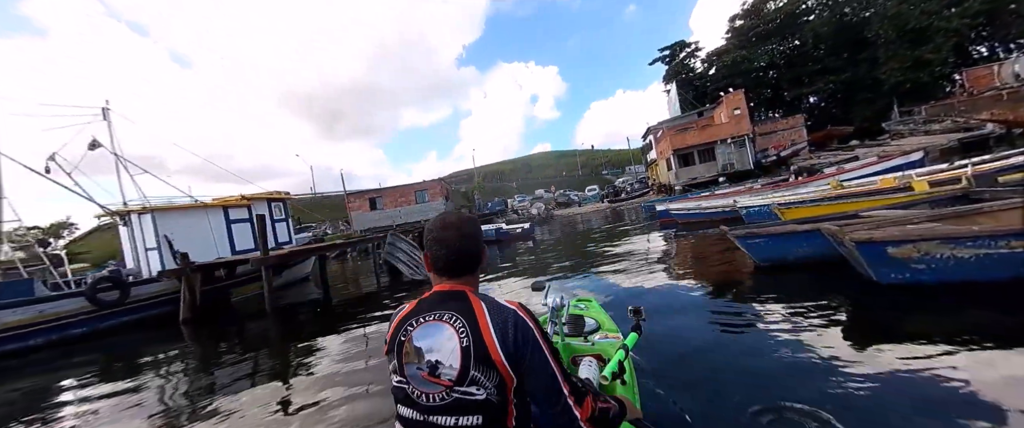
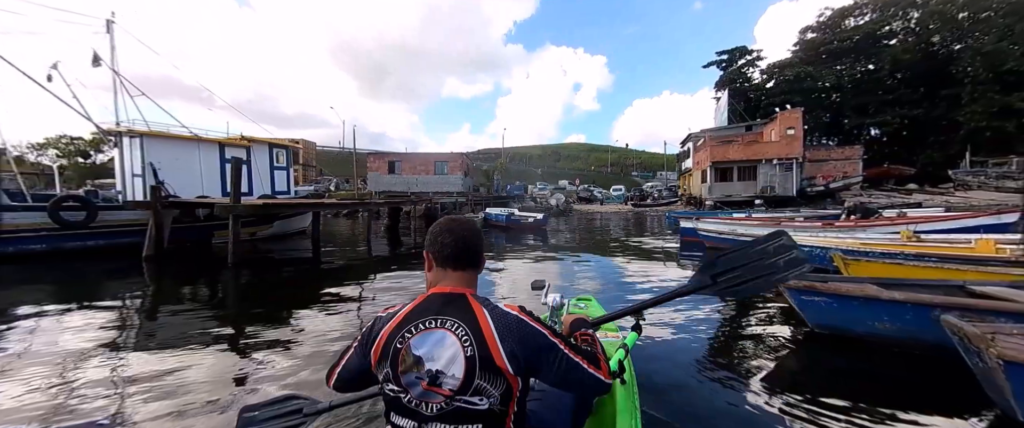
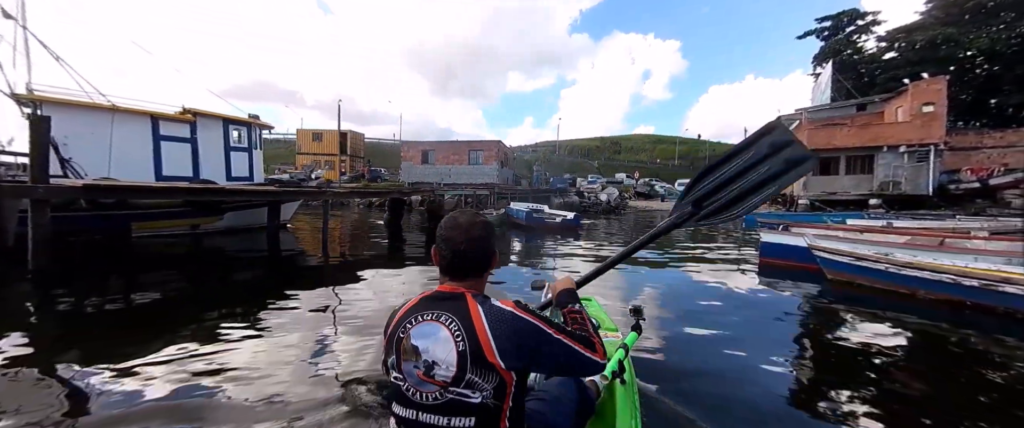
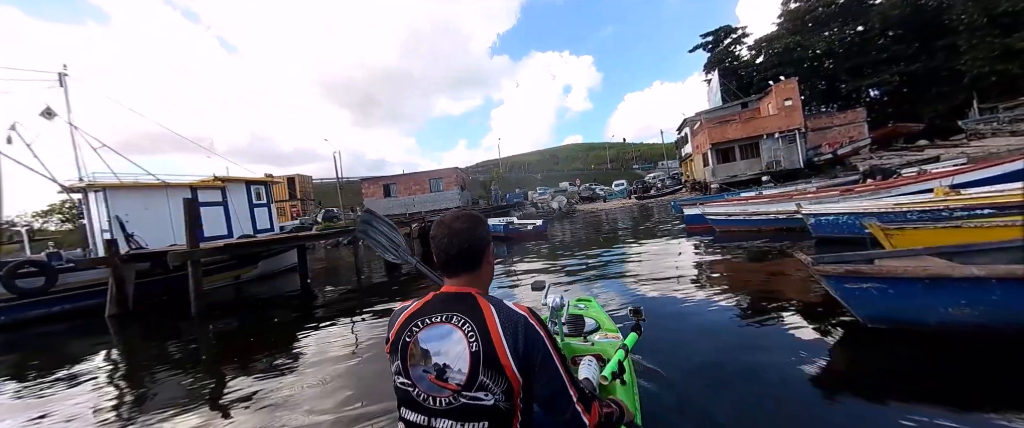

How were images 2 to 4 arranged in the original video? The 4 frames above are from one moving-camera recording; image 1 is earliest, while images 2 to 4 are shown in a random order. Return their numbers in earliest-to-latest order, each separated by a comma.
2, 4, 3
